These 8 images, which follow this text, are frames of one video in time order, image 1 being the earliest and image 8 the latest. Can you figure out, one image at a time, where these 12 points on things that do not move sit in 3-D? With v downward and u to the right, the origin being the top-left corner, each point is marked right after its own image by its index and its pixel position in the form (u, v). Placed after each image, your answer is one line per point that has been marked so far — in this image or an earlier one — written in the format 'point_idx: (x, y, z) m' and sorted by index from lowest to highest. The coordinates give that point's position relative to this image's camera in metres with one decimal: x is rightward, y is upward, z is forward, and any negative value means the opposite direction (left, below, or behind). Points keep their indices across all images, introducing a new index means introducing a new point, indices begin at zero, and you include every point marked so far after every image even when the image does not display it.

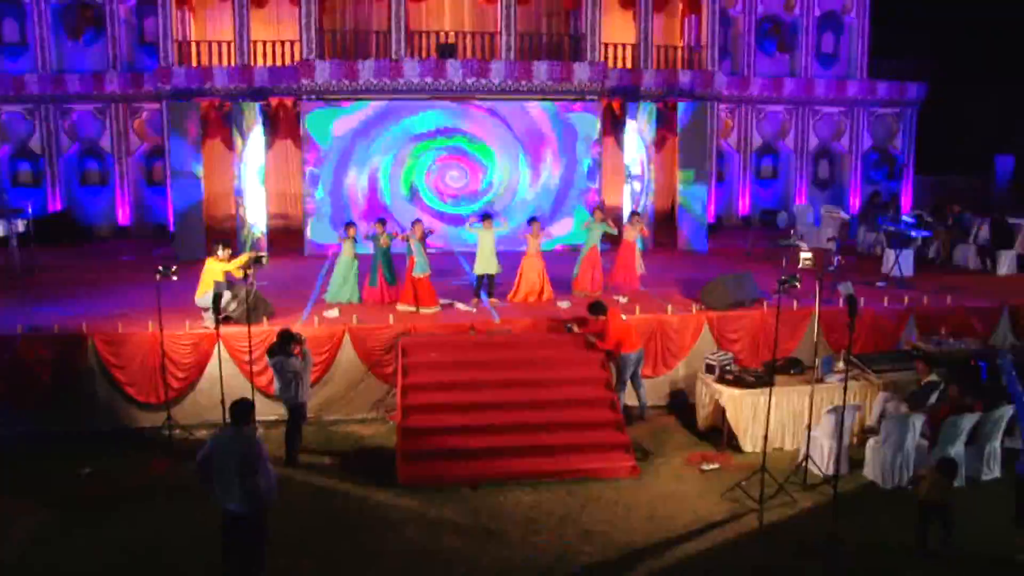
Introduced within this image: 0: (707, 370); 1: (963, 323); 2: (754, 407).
0: (+2.1, -0.9, +10.4) m
1: (+5.4, -0.4, +11.8) m
2: (+2.4, -1.2, +9.6) m
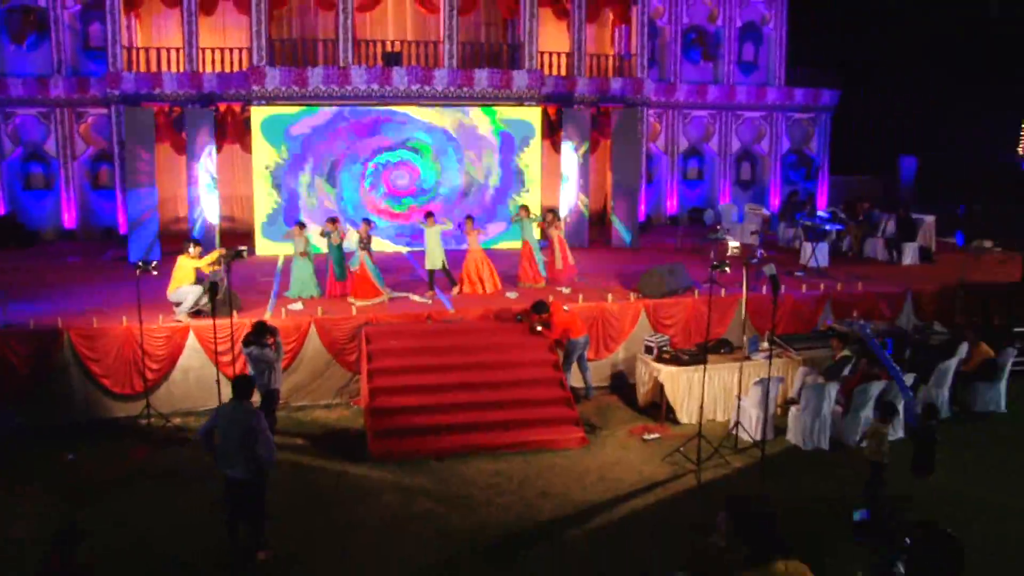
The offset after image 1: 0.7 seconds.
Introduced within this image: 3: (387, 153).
0: (+1.6, -0.7, +11.4) m
1: (+4.8, -0.2, +13.1) m
2: (+1.9, -1.0, +10.7) m
3: (-1.7, +2.4, +17.8) m
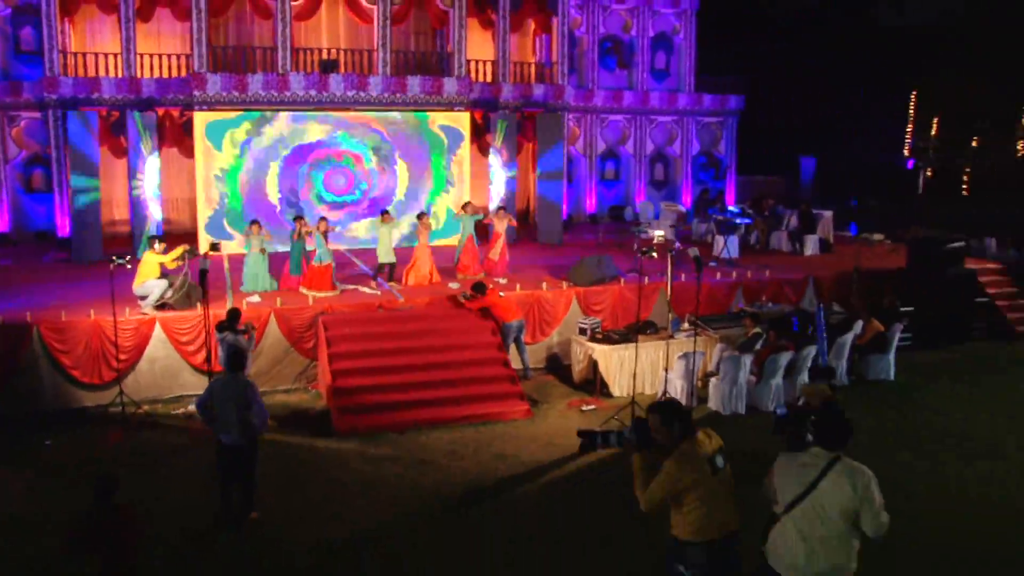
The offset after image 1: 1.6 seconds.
0: (+0.9, -0.6, +12.6) m
1: (+4.0, -0.1, +14.5) m
2: (+1.3, -0.9, +11.9) m
3: (-3.0, +2.5, +18.7) m
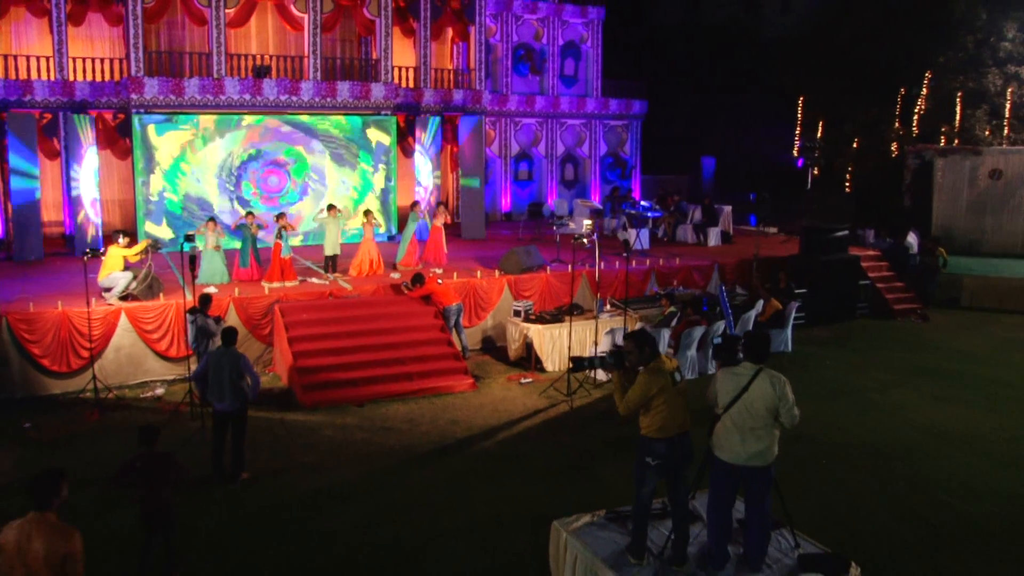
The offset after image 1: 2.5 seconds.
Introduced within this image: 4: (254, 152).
0: (+0.1, -0.4, +13.9) m
1: (+2.9, +0.2, +16.2) m
2: (+0.6, -0.7, +13.2) m
3: (-4.5, +2.6, +19.6) m
4: (-5.2, +2.8, +19.3) m
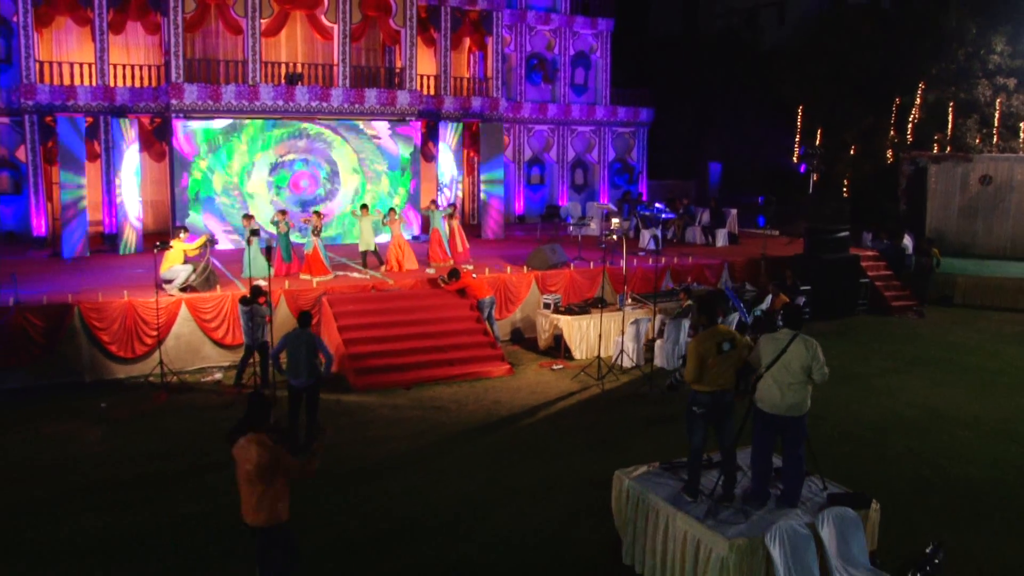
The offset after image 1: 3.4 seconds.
0: (+0.5, -0.3, +15.0) m
1: (+3.3, +0.2, +17.3) m
2: (+1.0, -0.6, +14.3) m
3: (-4.1, +2.7, +20.6) m
4: (-4.8, +2.8, +20.4) m
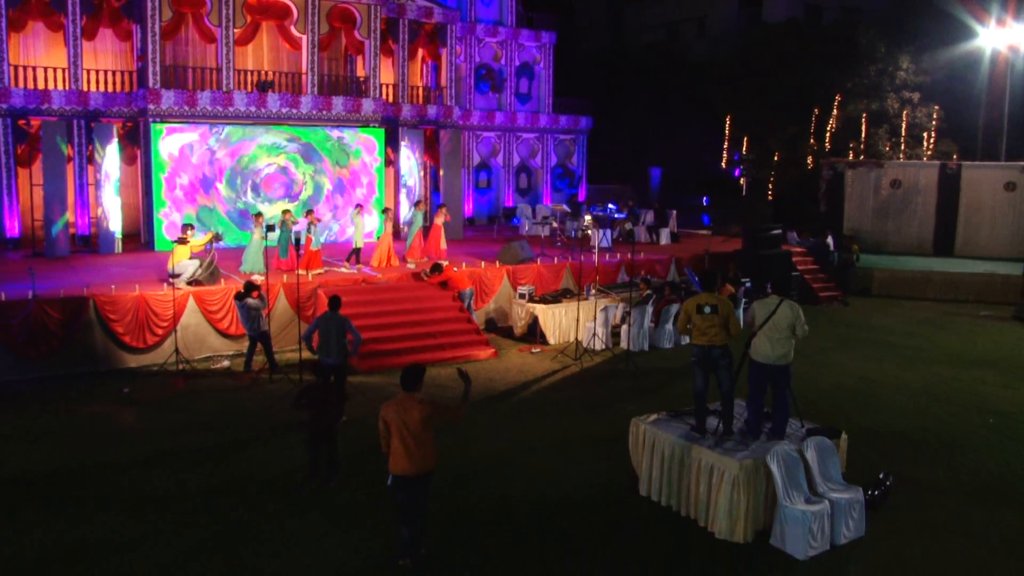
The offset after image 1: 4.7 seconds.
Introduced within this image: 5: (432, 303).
0: (+0.1, -0.2, +16.5) m
1: (+2.7, +0.4, +19.0) m
2: (+0.7, -0.4, +15.8) m
3: (-5.0, +2.7, +21.7) m
4: (-5.7, +2.9, +21.4) m
5: (-1.3, -0.3, +15.9) m
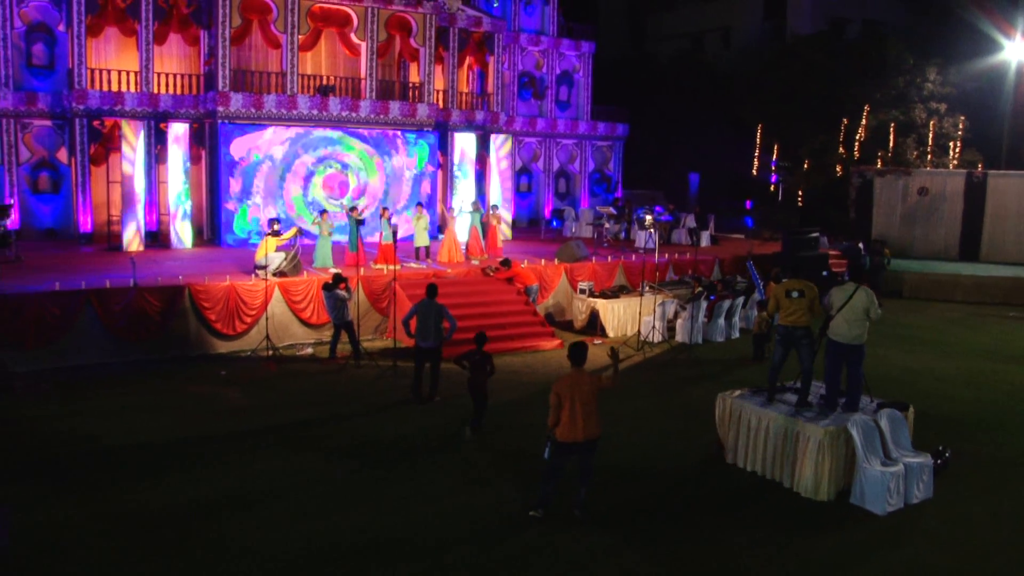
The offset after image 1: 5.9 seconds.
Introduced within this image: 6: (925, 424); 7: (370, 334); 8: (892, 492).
0: (+1.2, -0.1, +17.5) m
1: (+3.8, +0.4, +20.1) m
2: (+1.7, -0.4, +16.9) m
3: (-3.9, +2.8, +22.8) m
4: (-4.5, +3.0, +22.5) m
5: (-0.2, -0.2, +17.0) m
6: (+4.8, -1.6, +11.5) m
7: (-2.4, -0.8, +16.6) m
8: (+3.3, -1.8, +8.6) m
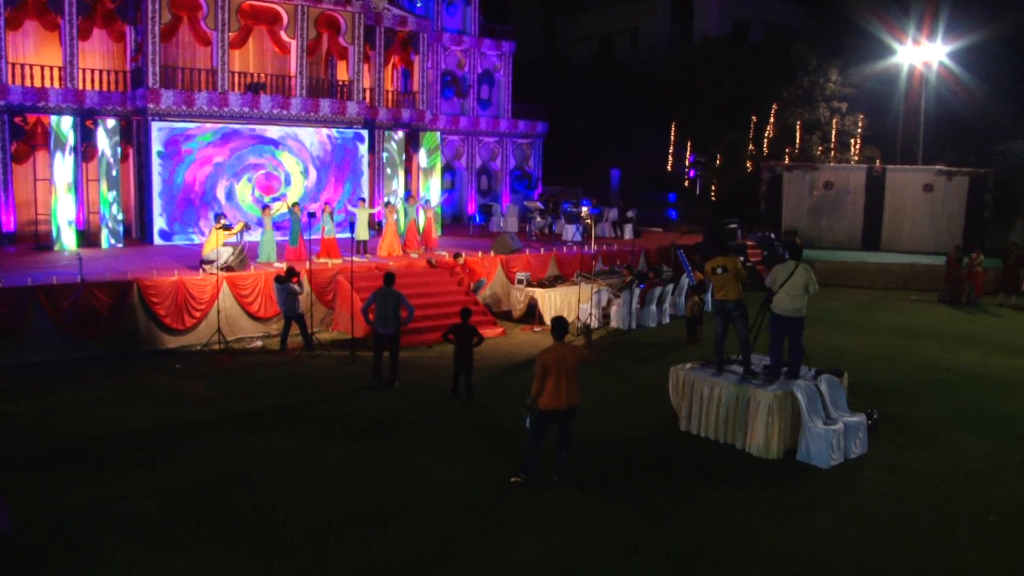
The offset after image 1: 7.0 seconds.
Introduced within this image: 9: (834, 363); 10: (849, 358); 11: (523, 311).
0: (+0.1, +0.1, +18.2) m
1: (+2.4, +0.6, +21.0) m
2: (+0.7, -0.2, +17.6) m
3: (-5.5, +2.9, +23.0) m
4: (-6.1, +3.1, +22.6) m
5: (-1.3, 0.0, +17.5) m
6: (+4.3, -1.3, +12.5) m
7: (-3.4, -0.6, +16.9) m
8: (+3.1, -1.6, +9.5) m
9: (+4.8, -1.1, +14.5) m
10: (+5.1, -1.1, +14.9) m
11: (+0.2, -0.4, +18.1) m
